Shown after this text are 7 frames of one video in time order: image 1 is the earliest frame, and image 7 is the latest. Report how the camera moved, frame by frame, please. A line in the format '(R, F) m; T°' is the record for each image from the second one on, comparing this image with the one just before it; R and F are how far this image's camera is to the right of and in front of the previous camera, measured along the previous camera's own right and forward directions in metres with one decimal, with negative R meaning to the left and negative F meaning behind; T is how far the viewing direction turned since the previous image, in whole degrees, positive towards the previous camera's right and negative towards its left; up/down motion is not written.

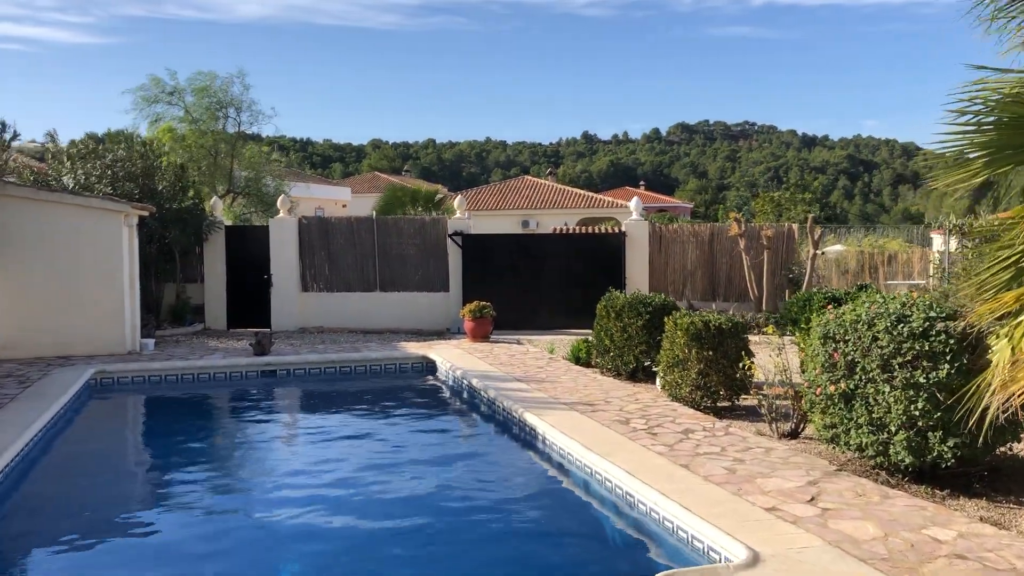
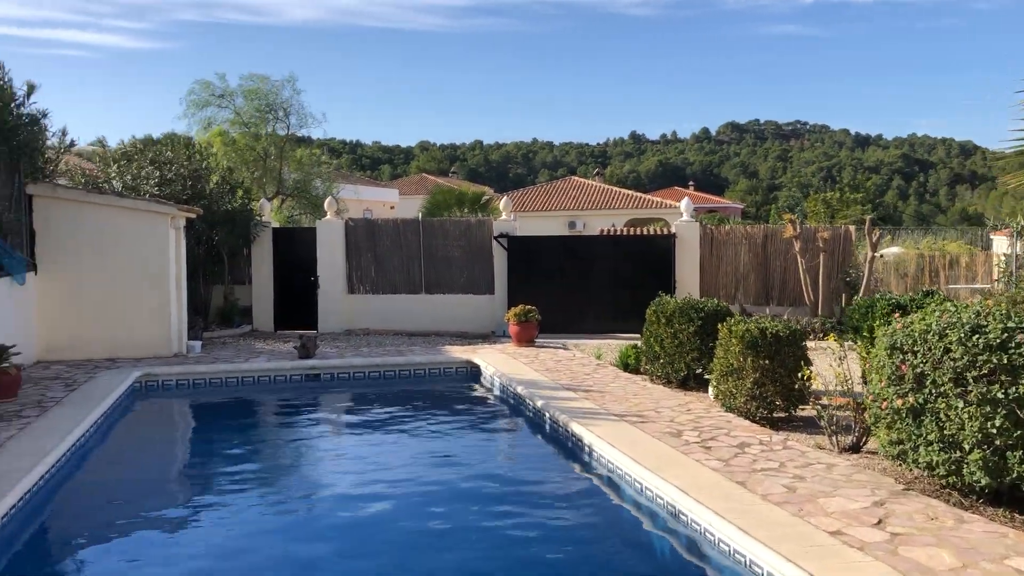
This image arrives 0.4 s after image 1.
(0.0, +0.2) m; -3°
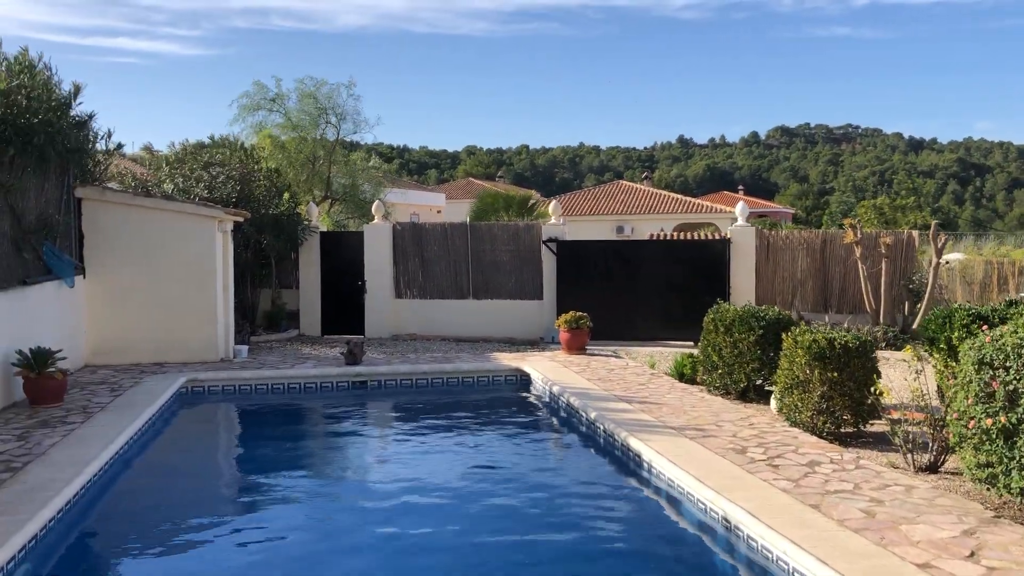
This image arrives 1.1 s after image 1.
(-0.1, +0.3) m; -3°
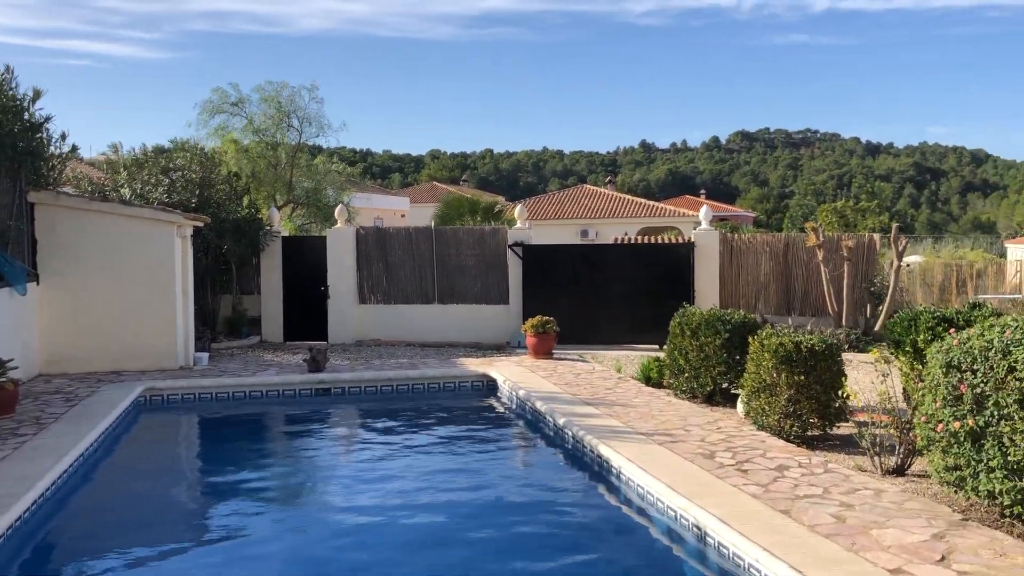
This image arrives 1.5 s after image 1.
(0.0, +0.1) m; +2°
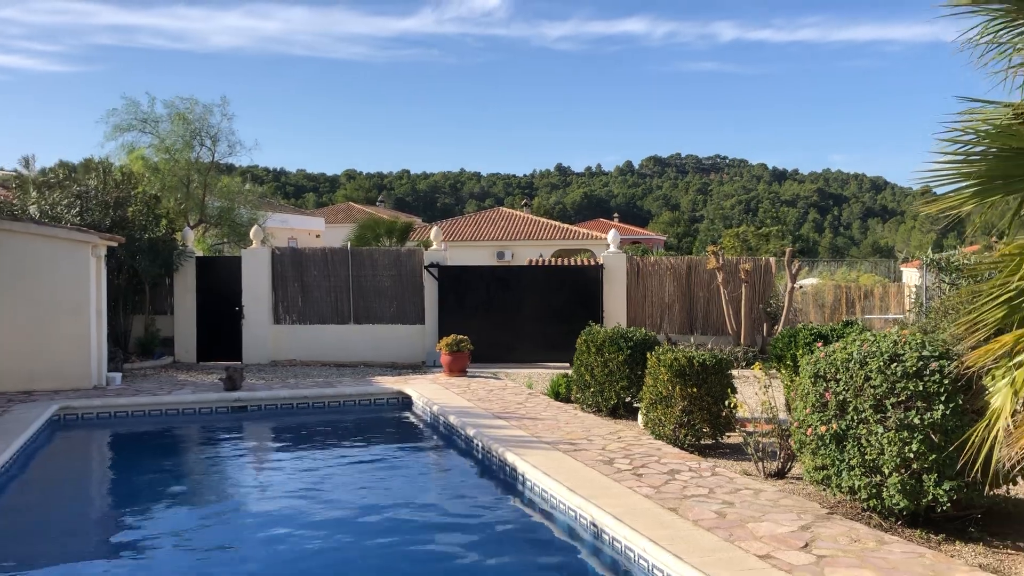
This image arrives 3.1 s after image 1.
(0.0, -0.5) m; +5°
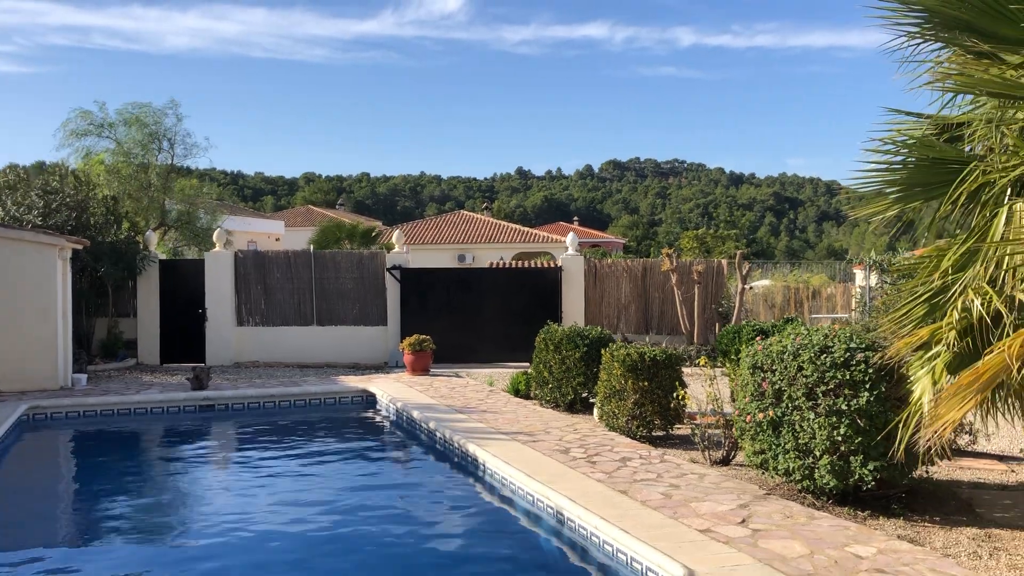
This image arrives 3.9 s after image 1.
(0.0, -0.4) m; +2°
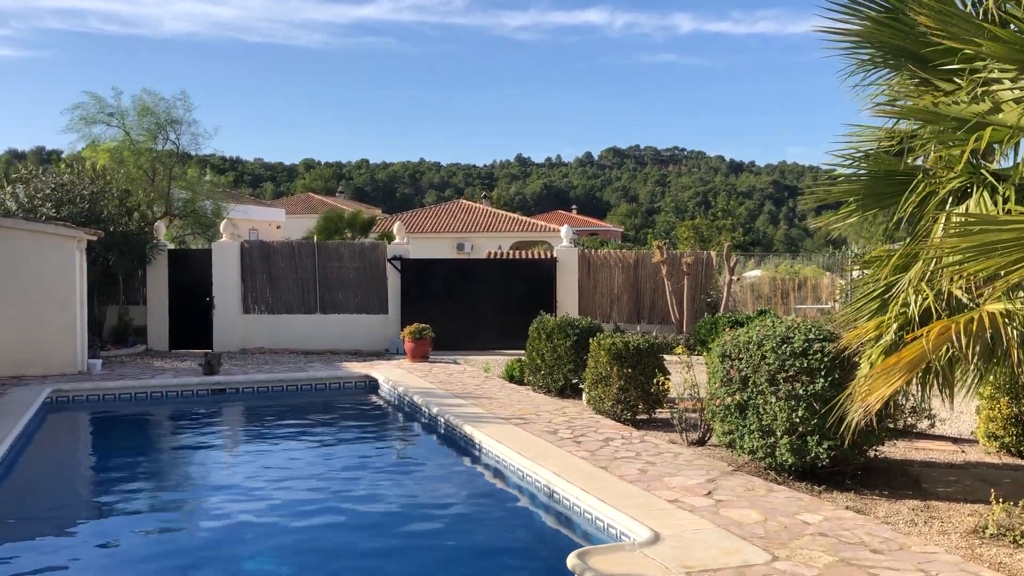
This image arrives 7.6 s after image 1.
(+0.1, -0.7) m; 0°
